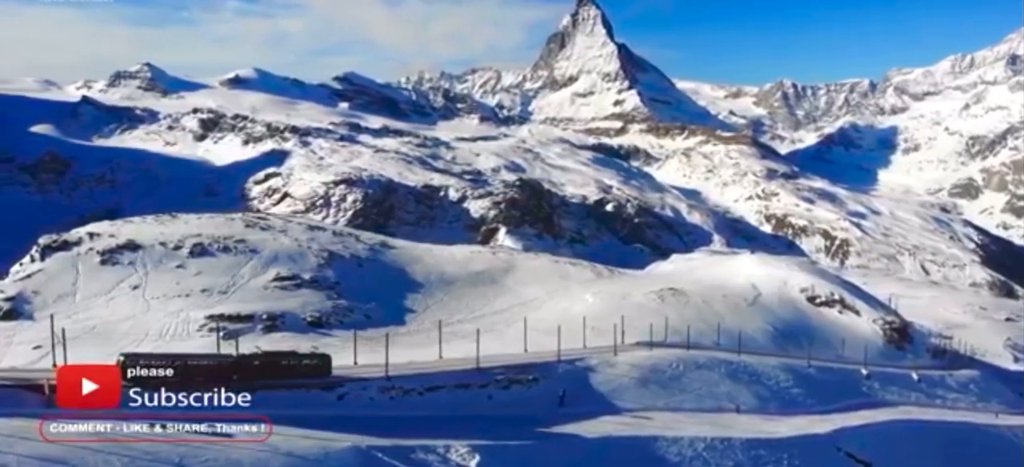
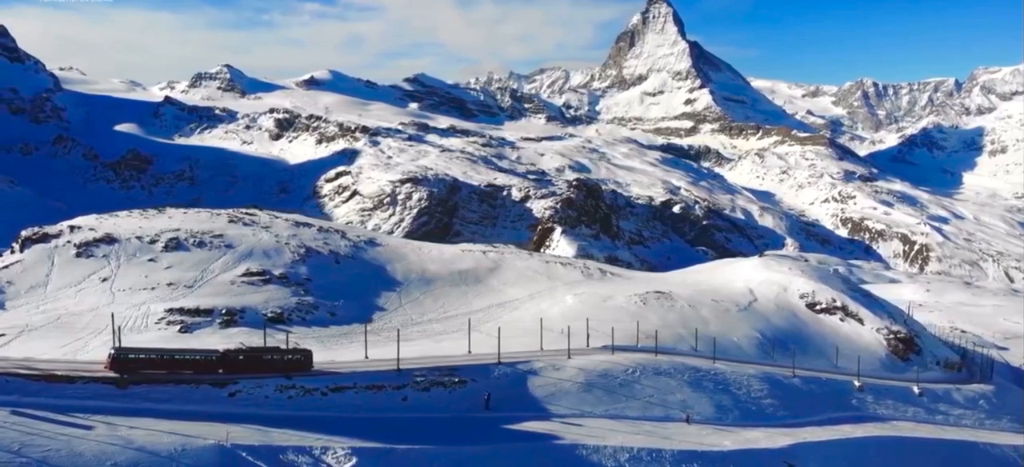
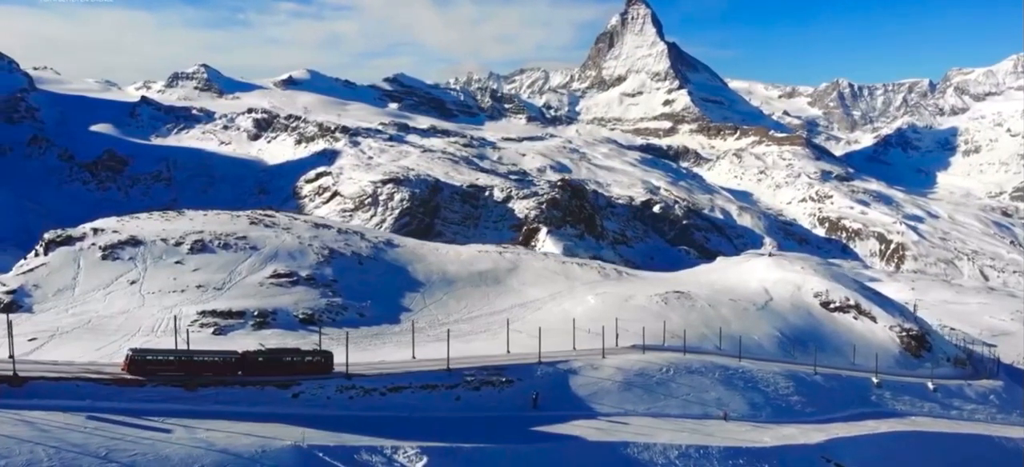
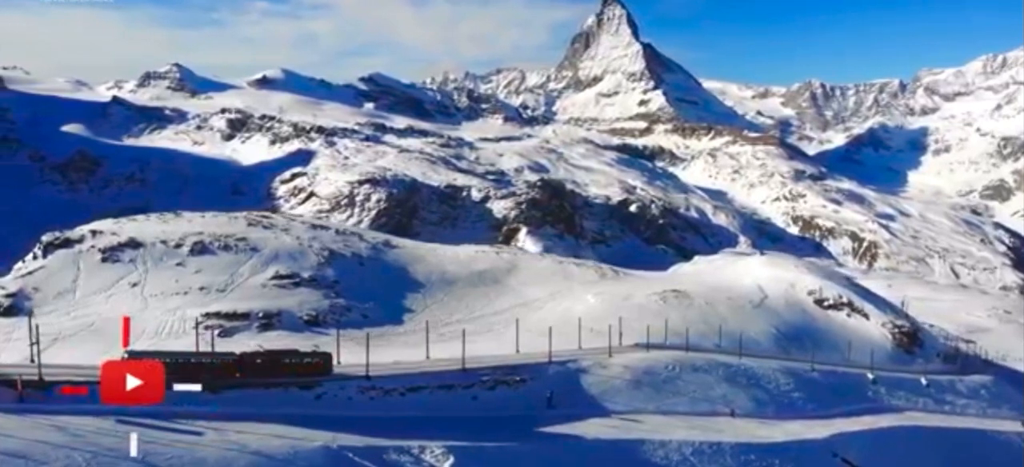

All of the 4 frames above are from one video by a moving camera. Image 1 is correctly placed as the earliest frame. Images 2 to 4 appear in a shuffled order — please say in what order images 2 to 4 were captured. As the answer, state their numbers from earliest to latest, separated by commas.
4, 3, 2
